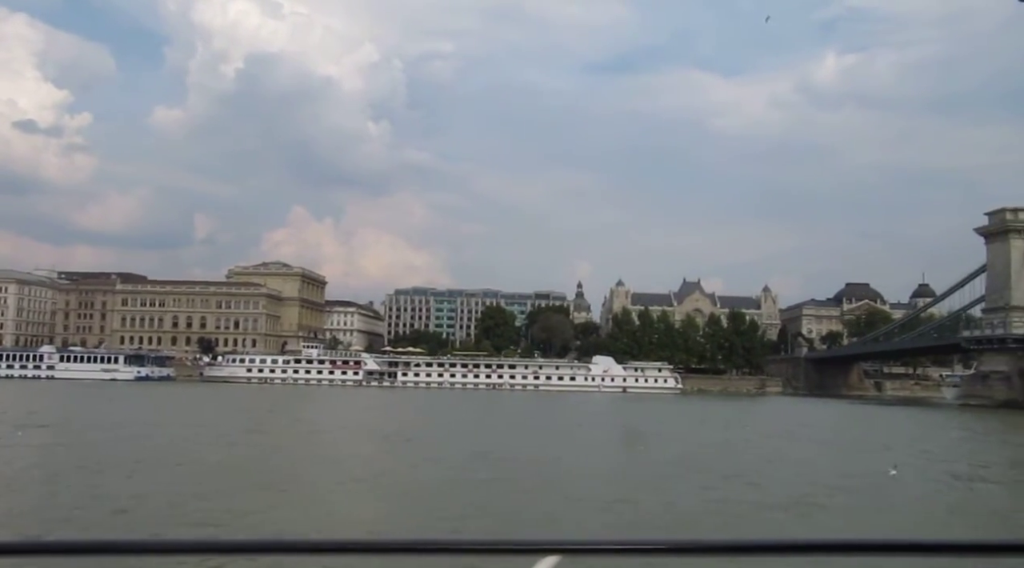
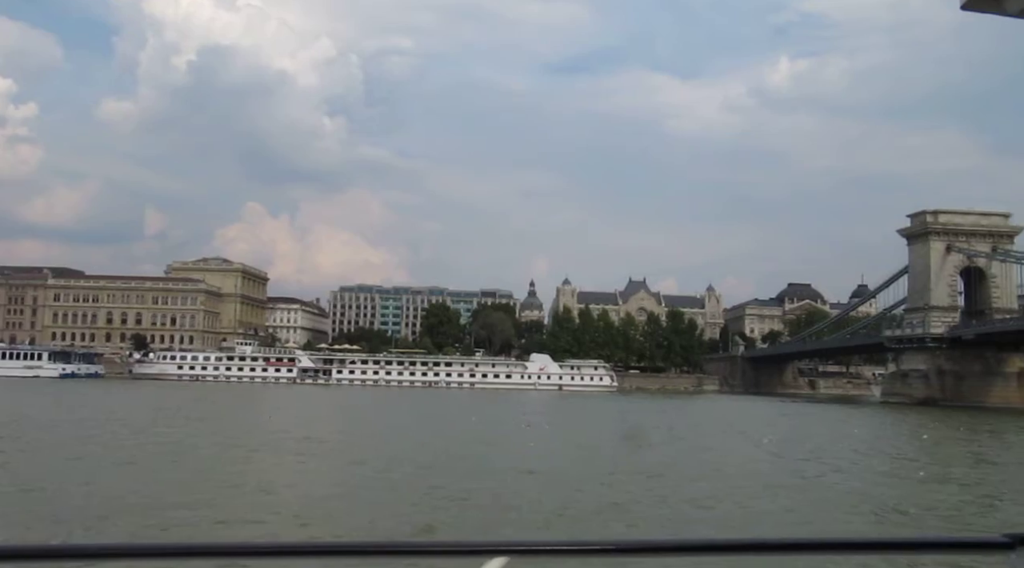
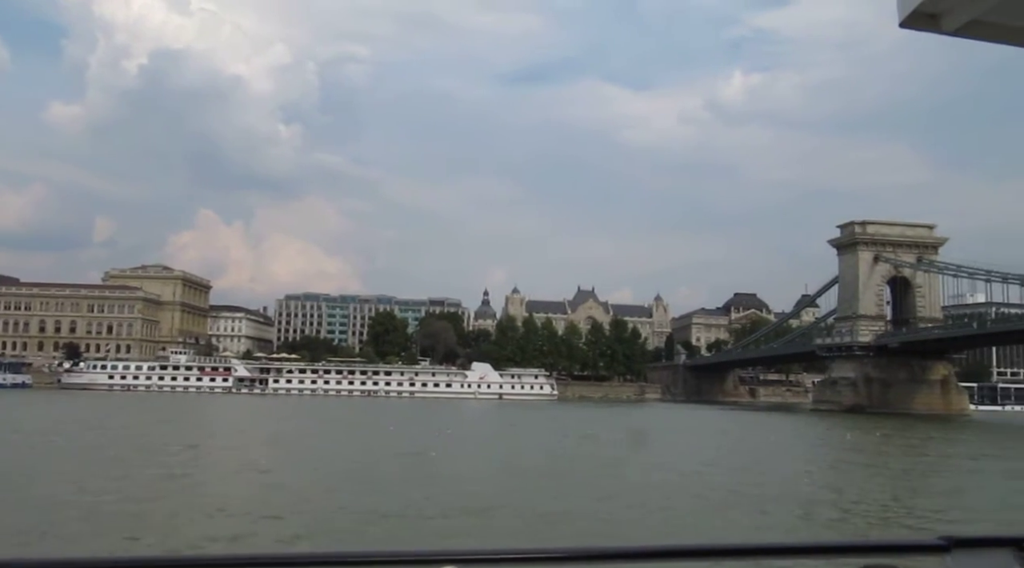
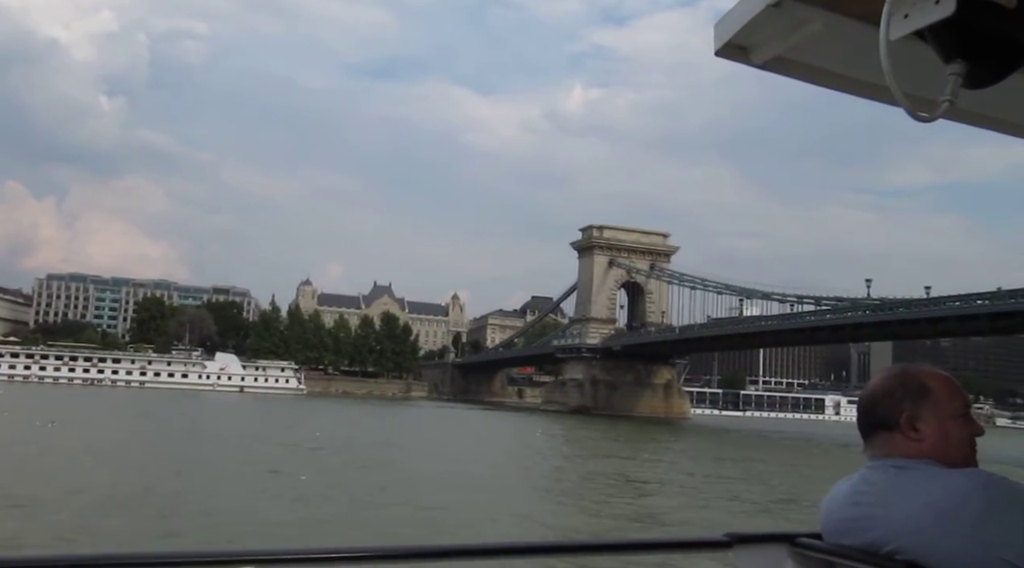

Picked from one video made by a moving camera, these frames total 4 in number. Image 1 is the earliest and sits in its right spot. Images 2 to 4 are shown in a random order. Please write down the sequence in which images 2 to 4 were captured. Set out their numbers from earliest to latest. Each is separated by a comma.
2, 3, 4
